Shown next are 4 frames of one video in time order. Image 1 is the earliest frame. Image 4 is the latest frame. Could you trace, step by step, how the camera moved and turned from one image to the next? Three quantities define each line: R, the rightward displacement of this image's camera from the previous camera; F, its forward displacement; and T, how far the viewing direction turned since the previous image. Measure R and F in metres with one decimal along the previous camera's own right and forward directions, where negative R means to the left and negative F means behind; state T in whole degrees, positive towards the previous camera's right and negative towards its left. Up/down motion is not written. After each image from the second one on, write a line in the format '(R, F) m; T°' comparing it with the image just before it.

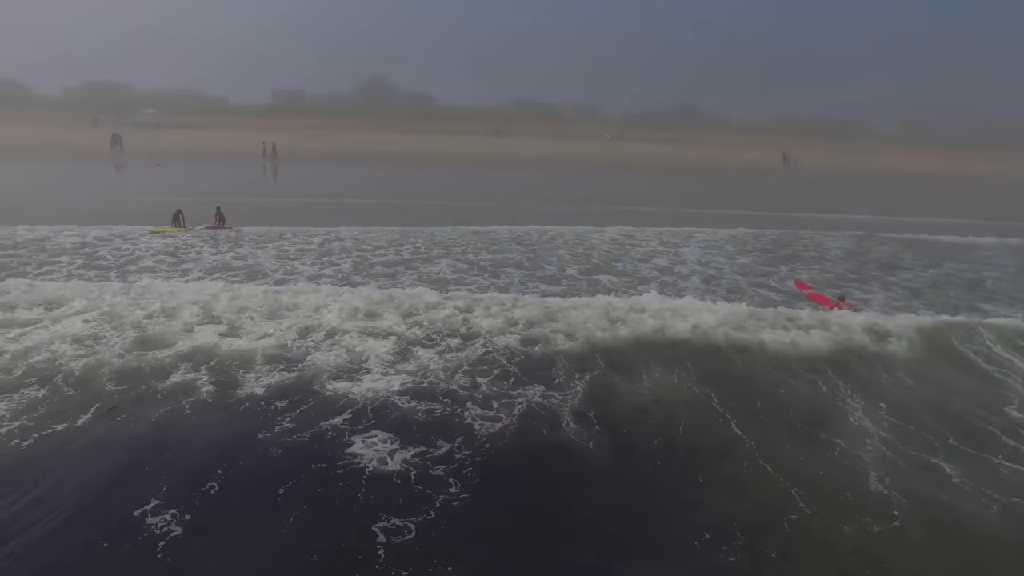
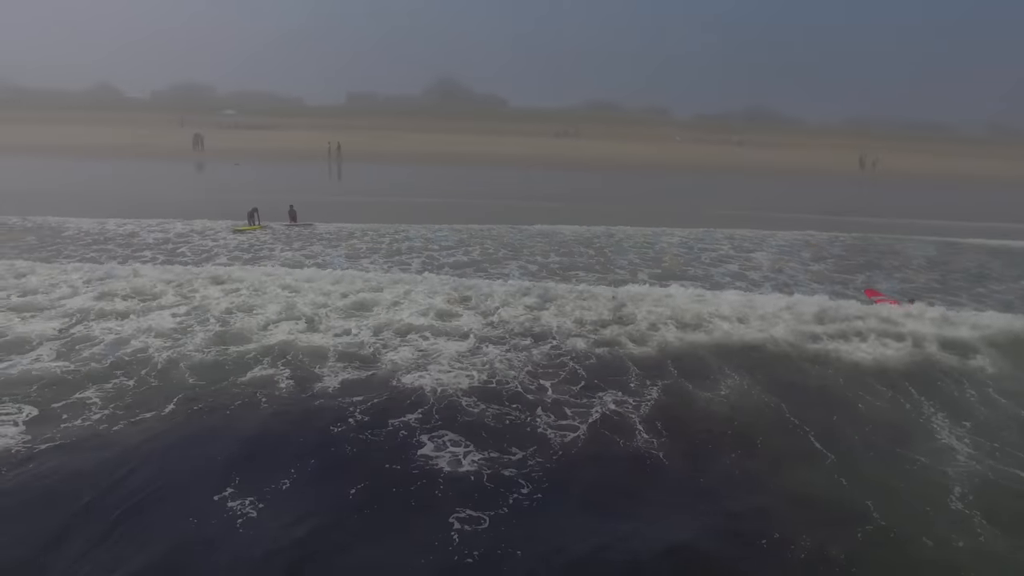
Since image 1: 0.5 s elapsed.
(-0.1, 0.0) m; -5°
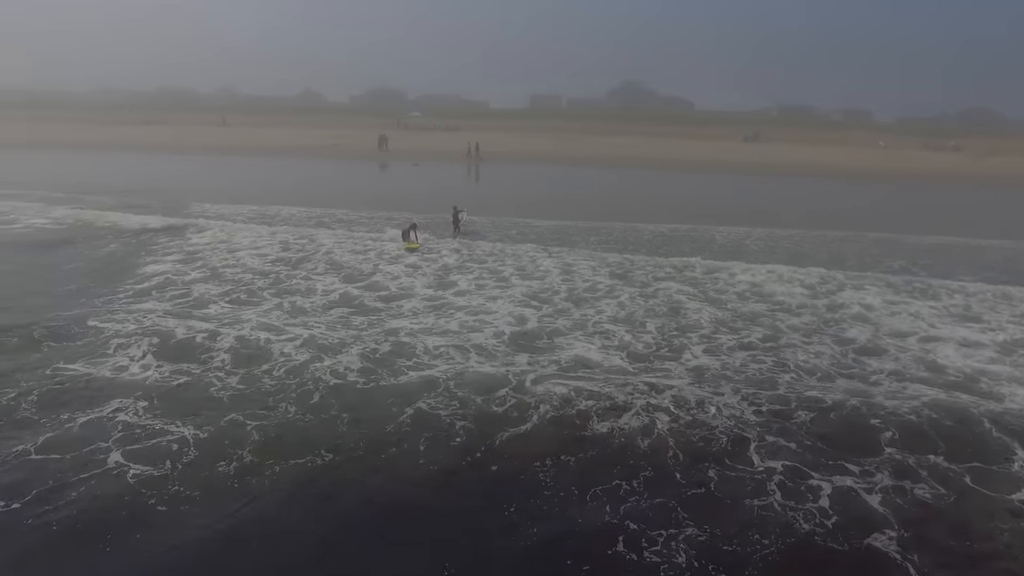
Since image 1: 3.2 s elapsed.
(-0.4, +1.4) m; -13°
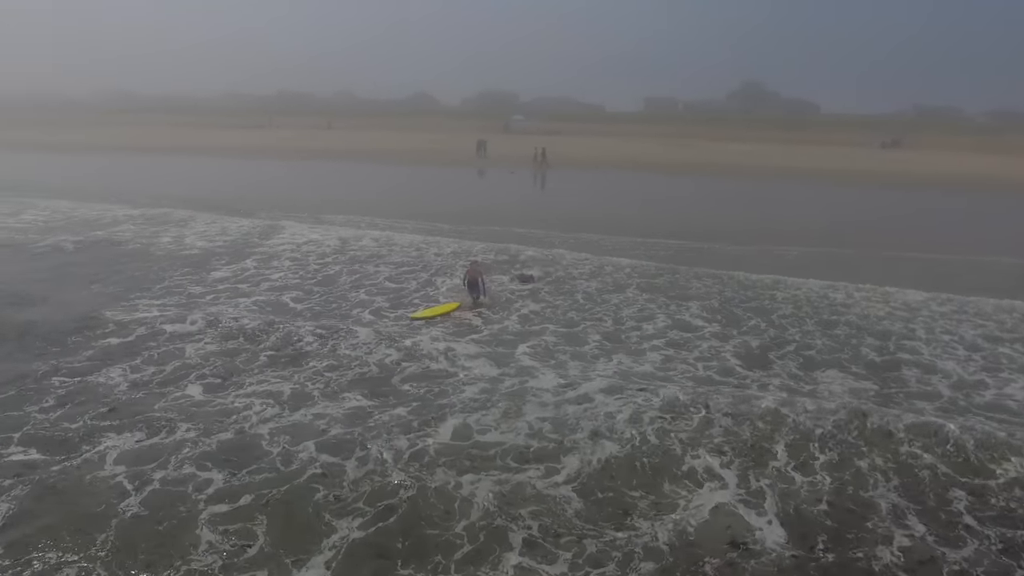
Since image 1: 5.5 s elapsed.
(+0.1, +3.7) m; -8°
